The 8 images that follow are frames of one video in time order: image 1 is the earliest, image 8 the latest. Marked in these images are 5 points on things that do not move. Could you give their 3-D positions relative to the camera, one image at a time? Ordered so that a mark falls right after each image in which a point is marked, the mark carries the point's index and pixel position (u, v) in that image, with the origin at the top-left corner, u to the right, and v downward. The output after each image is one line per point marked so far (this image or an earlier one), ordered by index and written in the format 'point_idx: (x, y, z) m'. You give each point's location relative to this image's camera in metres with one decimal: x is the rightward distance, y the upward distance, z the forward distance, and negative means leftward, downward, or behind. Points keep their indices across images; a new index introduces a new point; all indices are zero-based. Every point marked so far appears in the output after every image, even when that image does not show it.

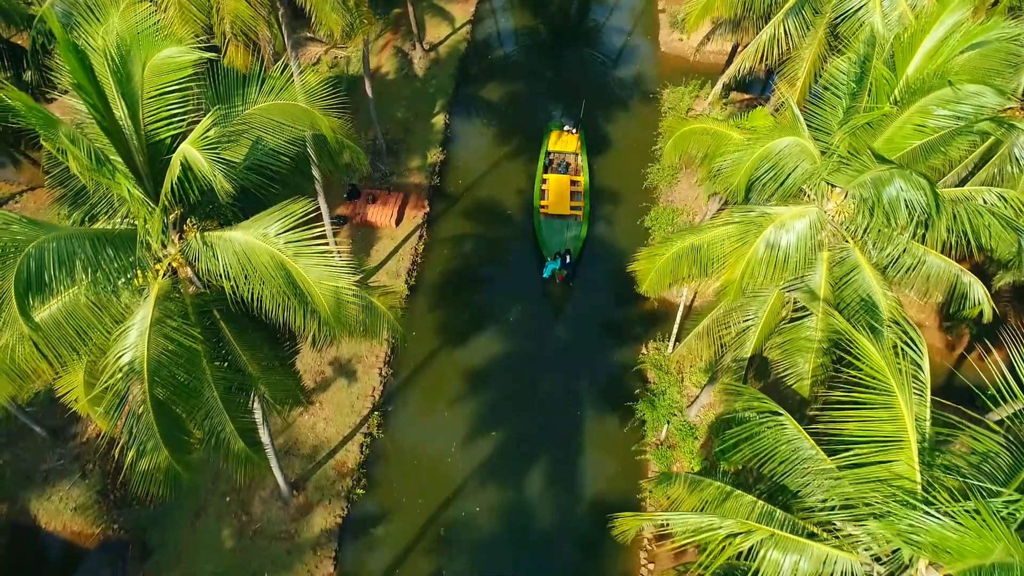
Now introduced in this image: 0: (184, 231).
0: (-3.5, +0.6, +6.4) m
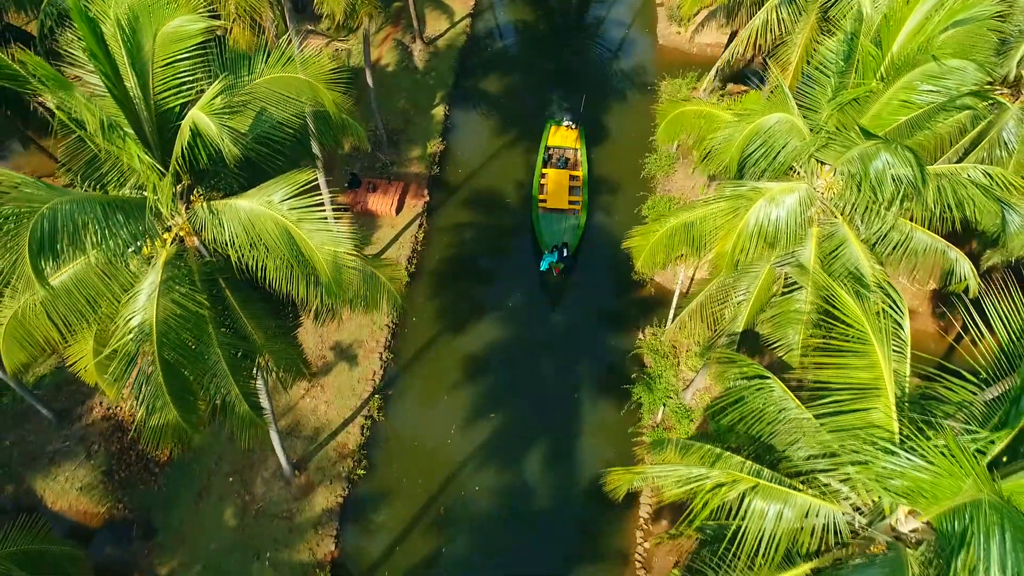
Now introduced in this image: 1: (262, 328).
0: (-3.6, +1.0, +6.7) m
1: (-3.0, -0.5, +7.2) m
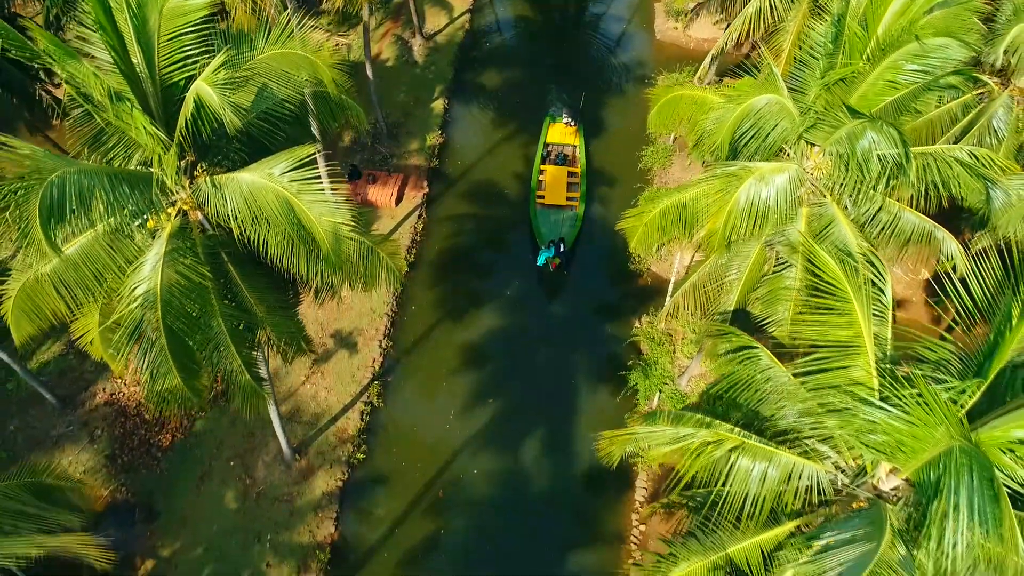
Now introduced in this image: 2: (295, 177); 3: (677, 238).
0: (-3.6, +1.3, +6.8) m
1: (-3.1, -0.2, +7.4) m
2: (-2.4, +1.3, +6.6) m
3: (+2.5, +0.8, +9.1) m
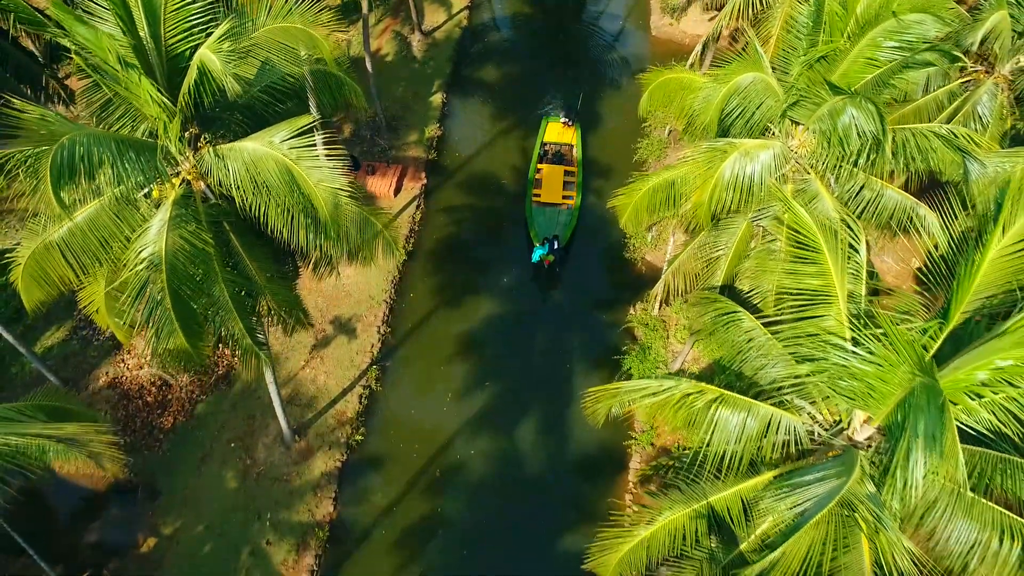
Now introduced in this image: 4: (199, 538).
0: (-3.7, +1.7, +7.1) m
1: (-3.2, +0.2, +7.6) m
2: (-2.5, +1.7, +6.9) m
3: (+2.4, +1.2, +9.4) m
4: (-6.4, -5.2, +12.3) m
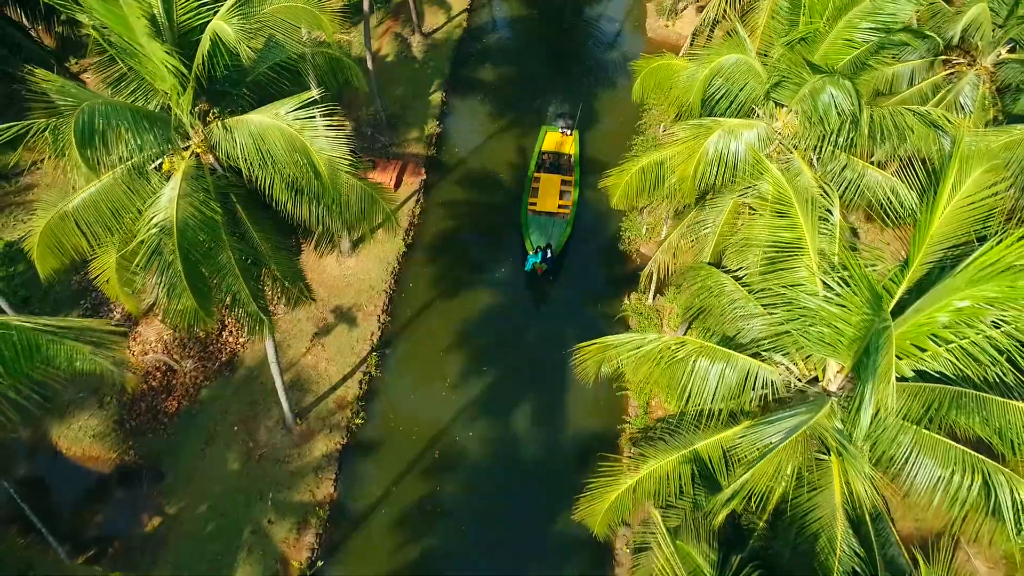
0: (-3.8, +2.1, +7.5) m
1: (-3.3, +0.6, +8.0) m
2: (-2.6, +2.1, +7.3) m
3: (+2.3, +1.5, +9.7) m
4: (-6.5, -4.8, +12.6) m
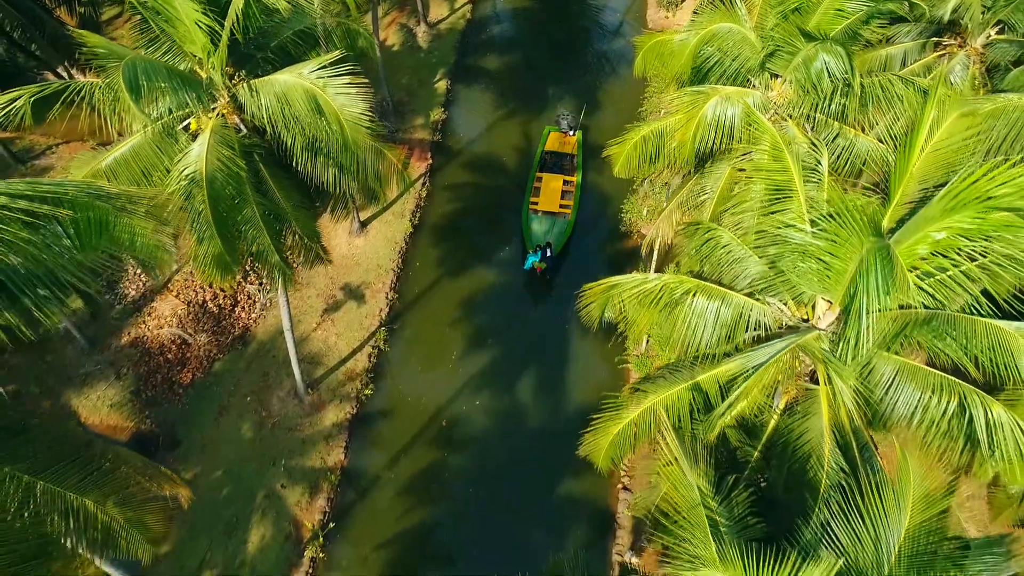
0: (-3.7, +2.7, +7.9) m
1: (-3.1, +1.2, +8.4) m
2: (-2.5, +2.7, +7.7) m
3: (+2.4, +2.2, +10.2) m
4: (-6.4, -4.2, +13.0) m
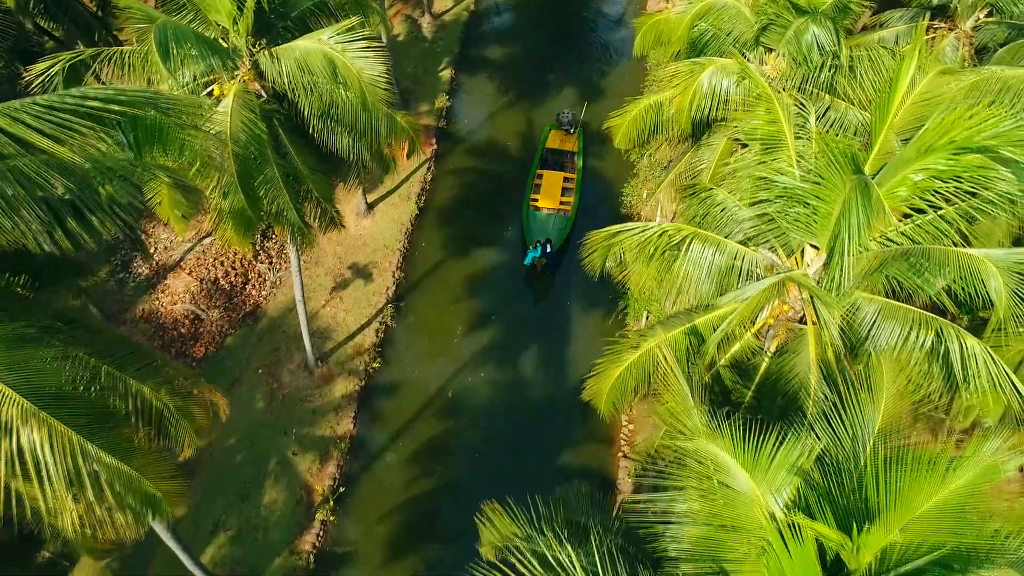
0: (-3.6, +3.3, +8.4) m
1: (-3.1, +1.8, +8.9) m
2: (-2.4, +3.3, +8.2) m
3: (+2.5, +2.8, +10.6) m
4: (-6.3, -3.6, +13.4) m
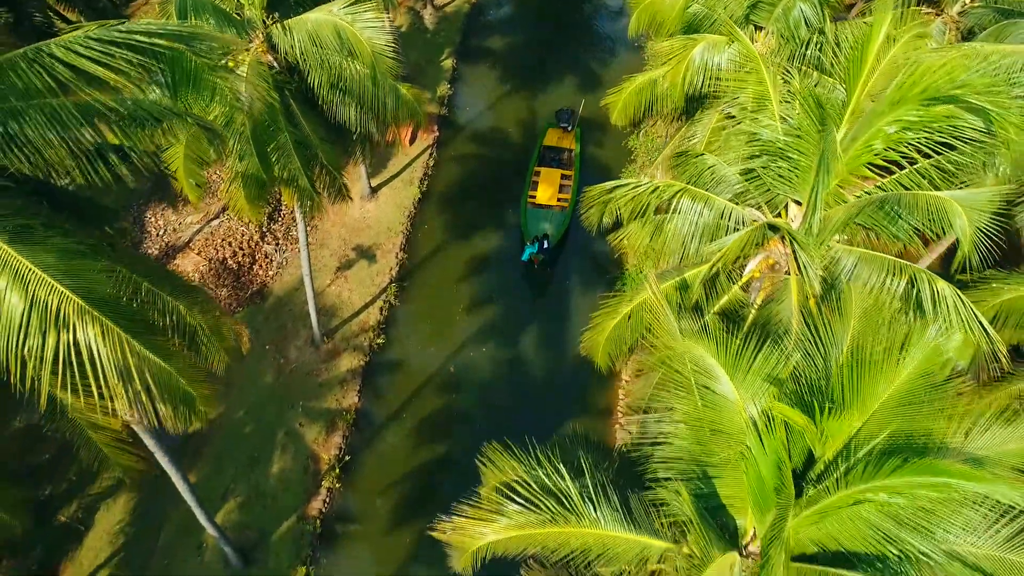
0: (-3.6, +3.9, +8.8) m
1: (-3.0, +2.4, +9.3) m
2: (-2.4, +3.9, +8.6) m
3: (+2.6, +3.3, +11.0) m
4: (-6.3, -3.1, +13.9) m
